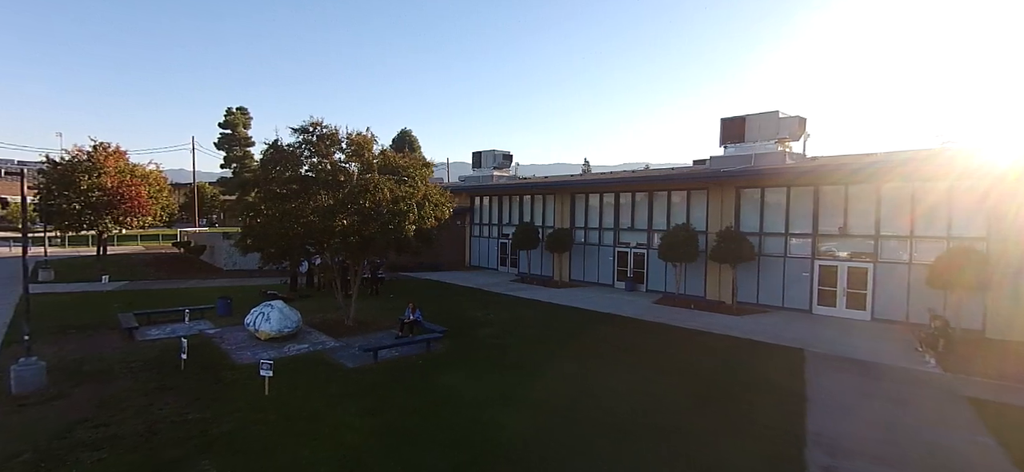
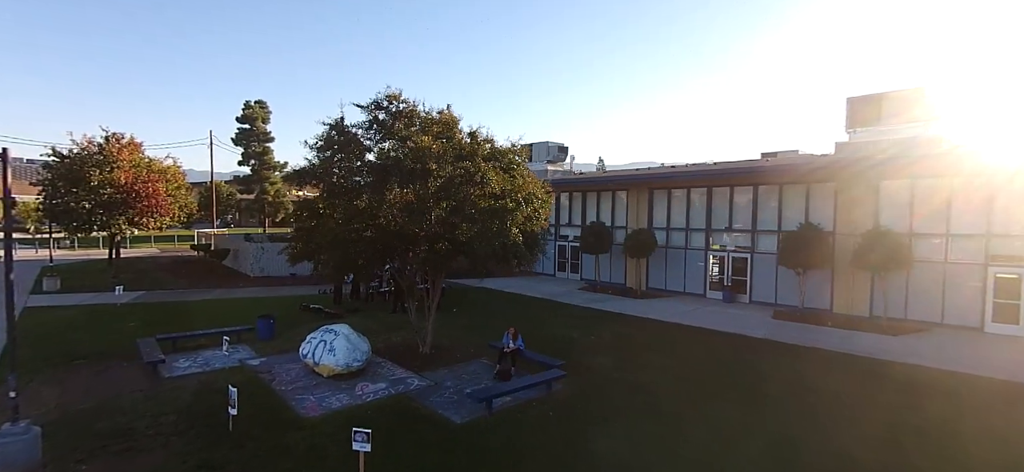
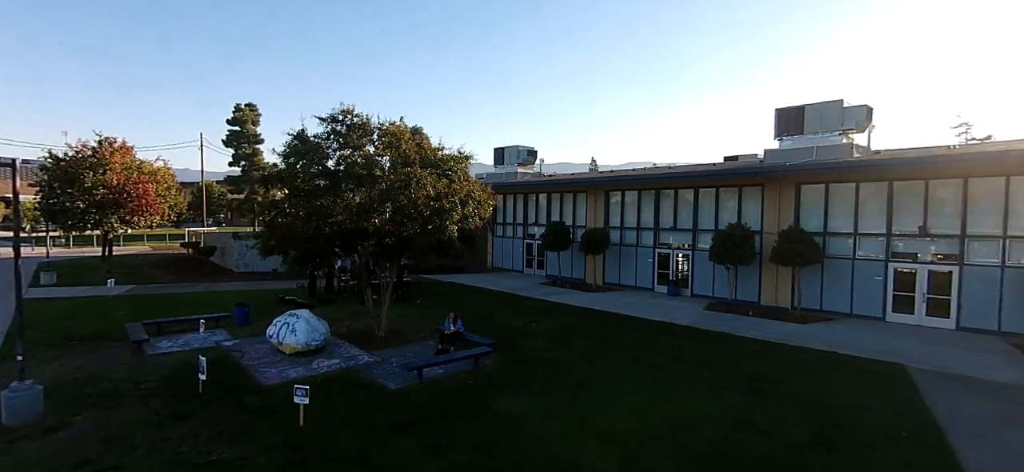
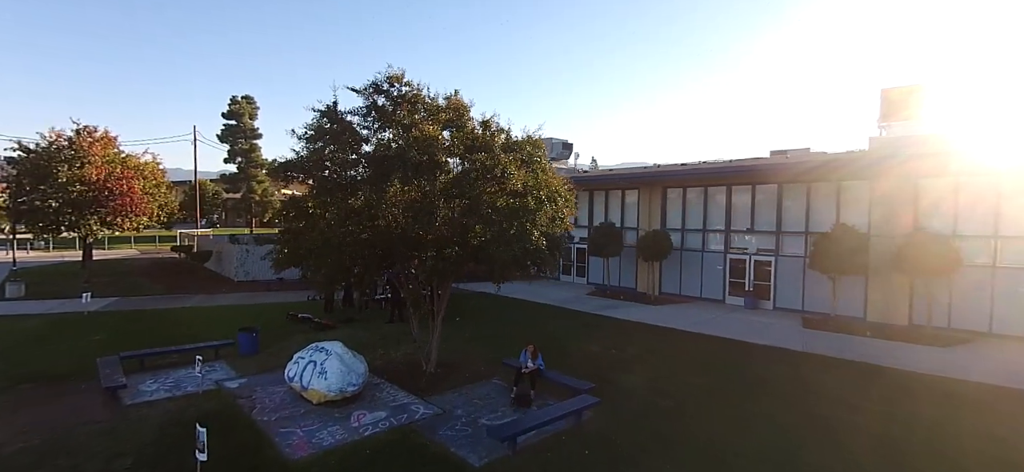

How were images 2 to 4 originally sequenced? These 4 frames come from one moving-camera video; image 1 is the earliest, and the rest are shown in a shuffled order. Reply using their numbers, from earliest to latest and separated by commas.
3, 2, 4
